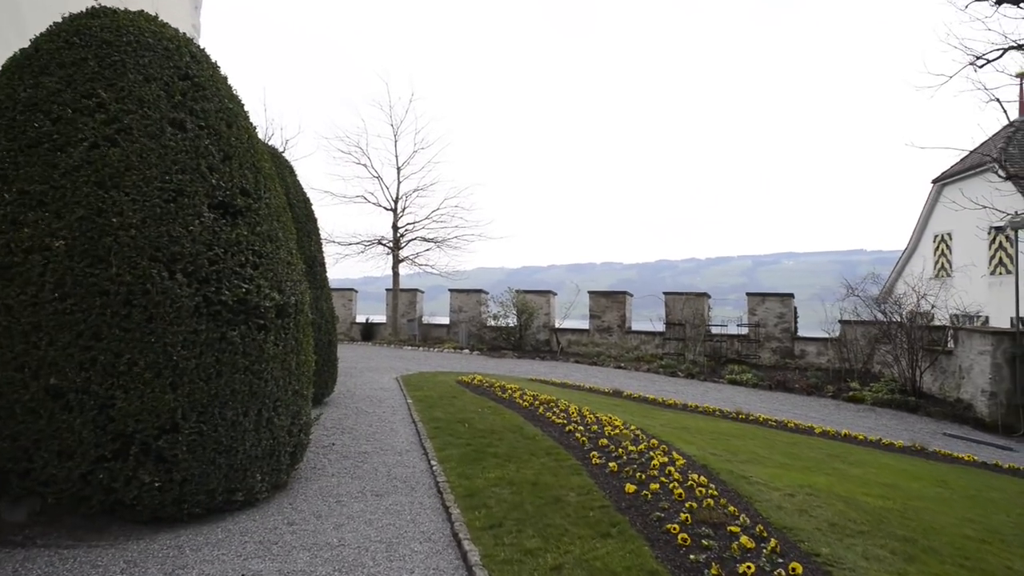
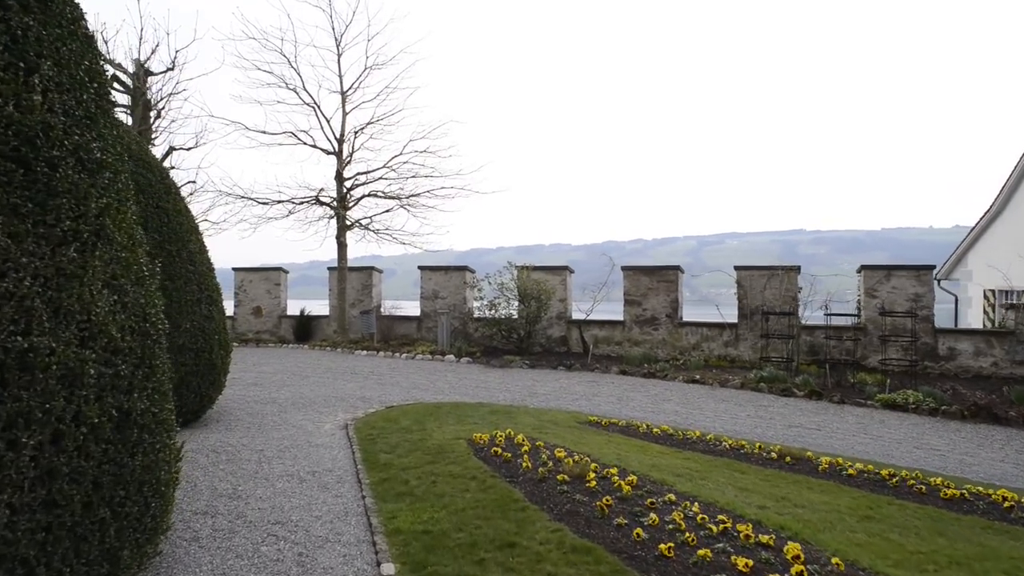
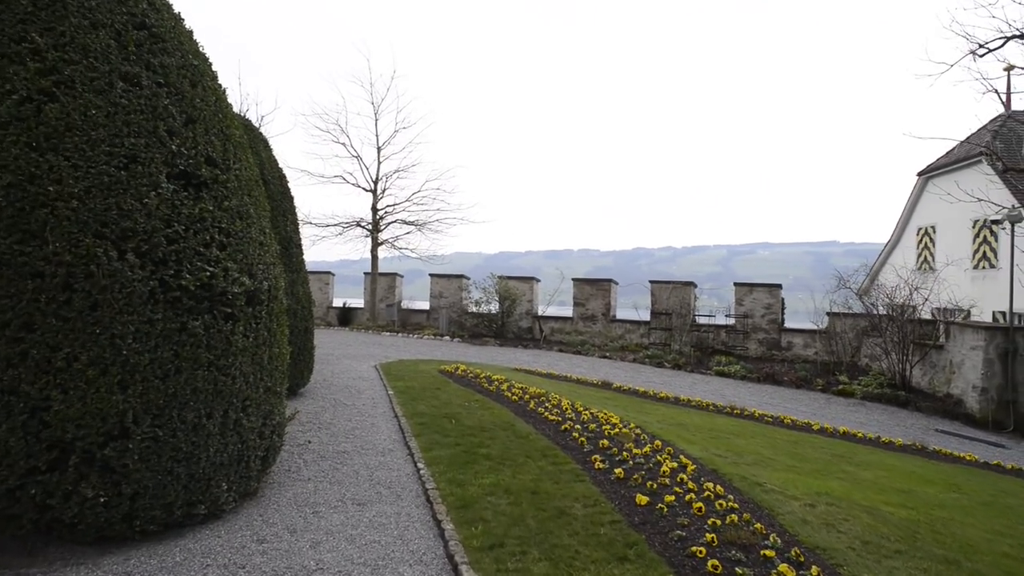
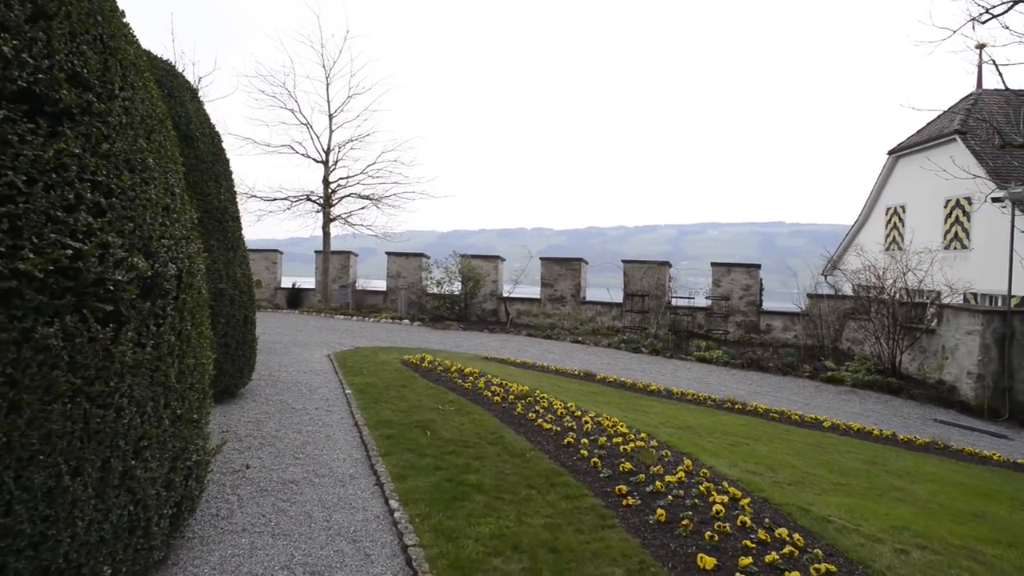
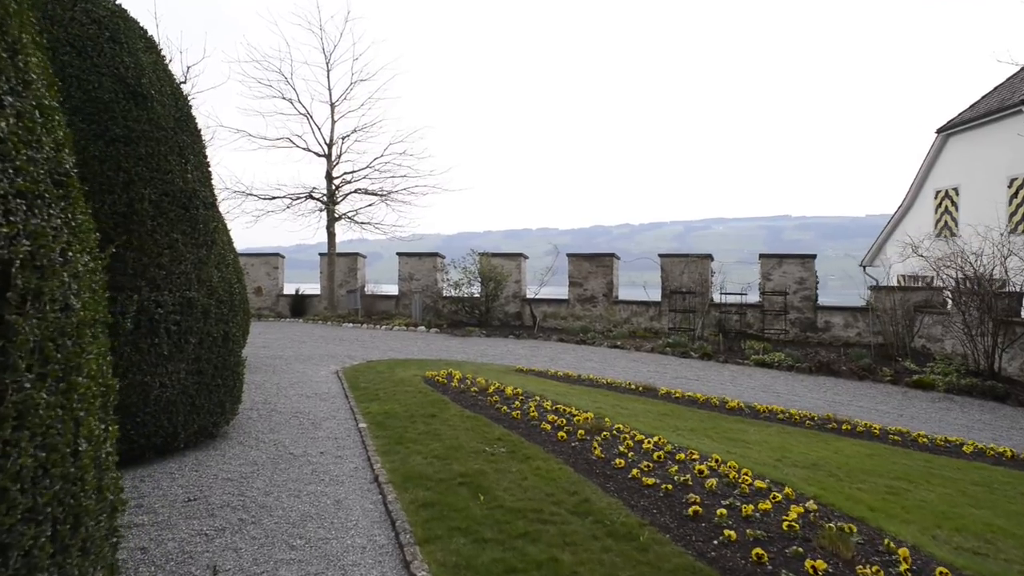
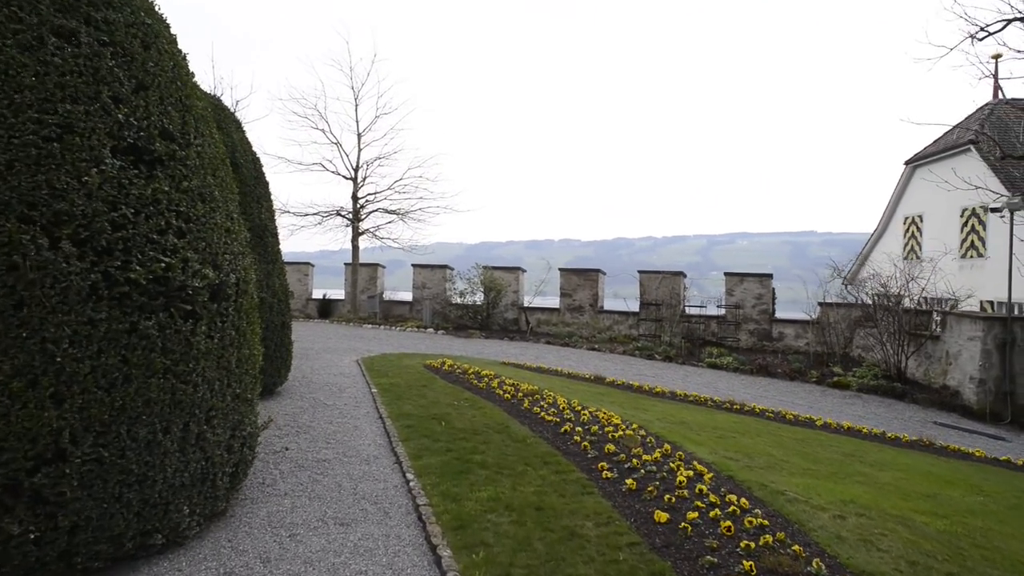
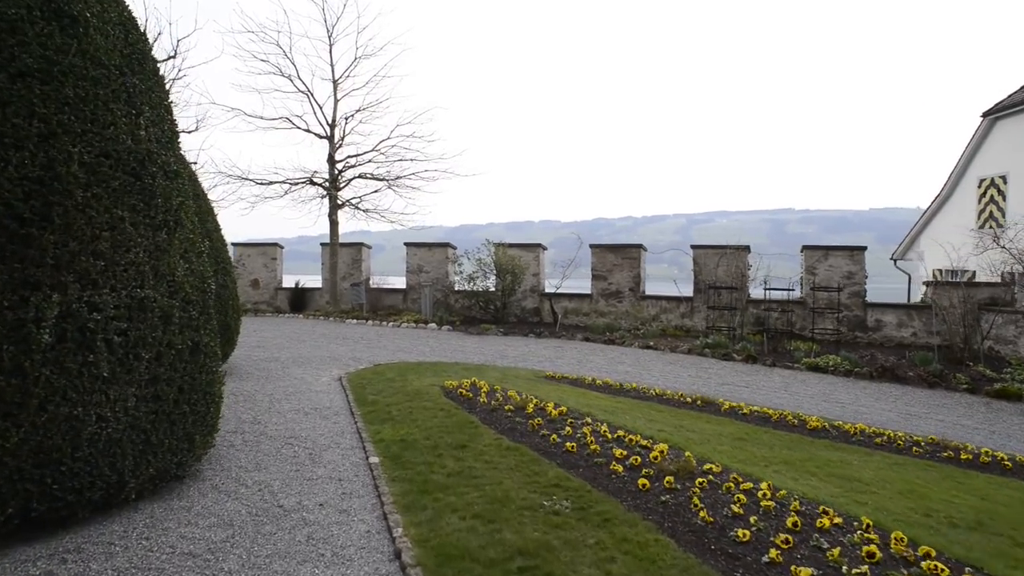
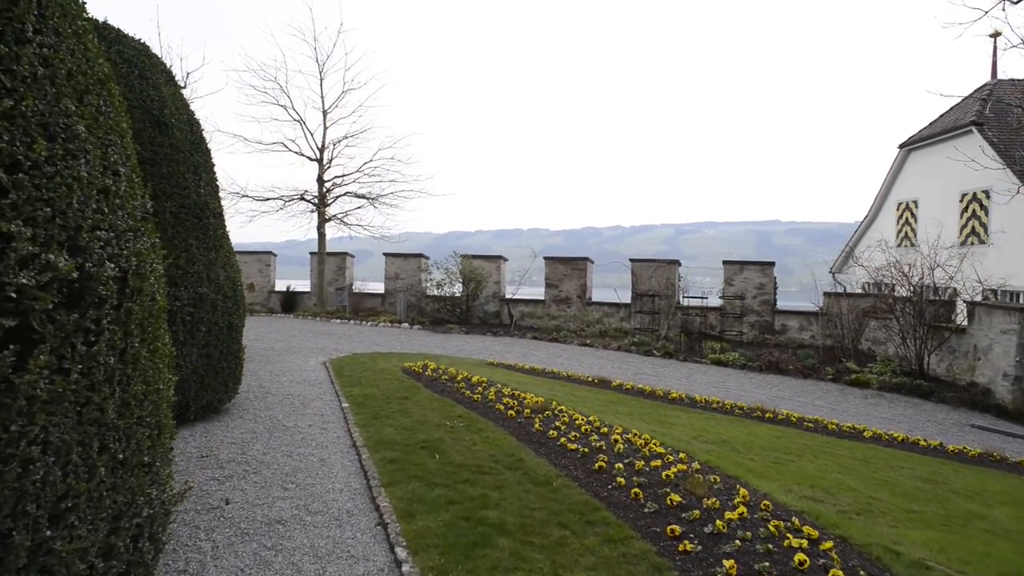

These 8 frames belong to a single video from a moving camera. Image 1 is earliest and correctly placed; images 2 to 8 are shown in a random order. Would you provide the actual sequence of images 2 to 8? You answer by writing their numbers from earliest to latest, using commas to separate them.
3, 6, 4, 8, 5, 7, 2
